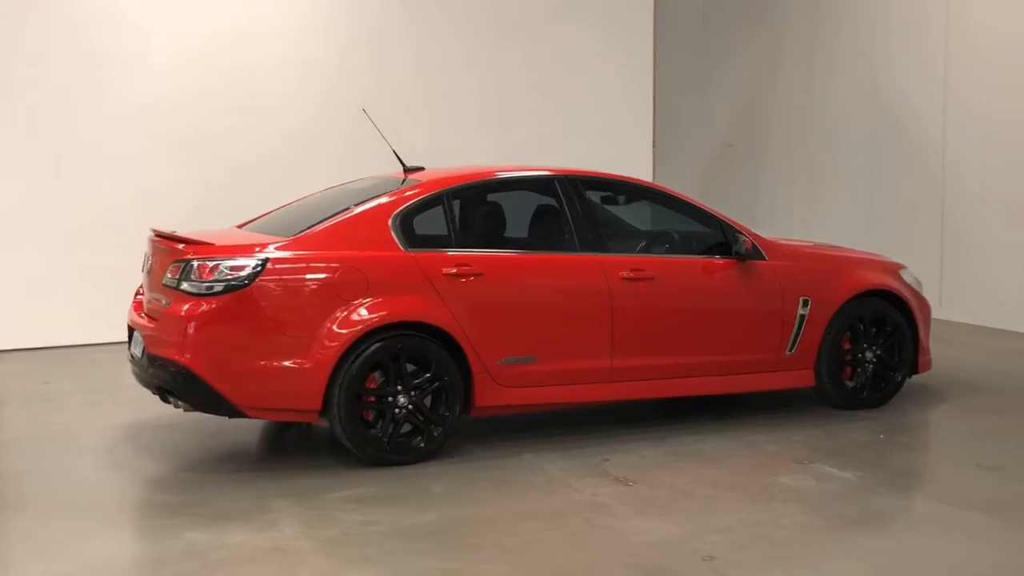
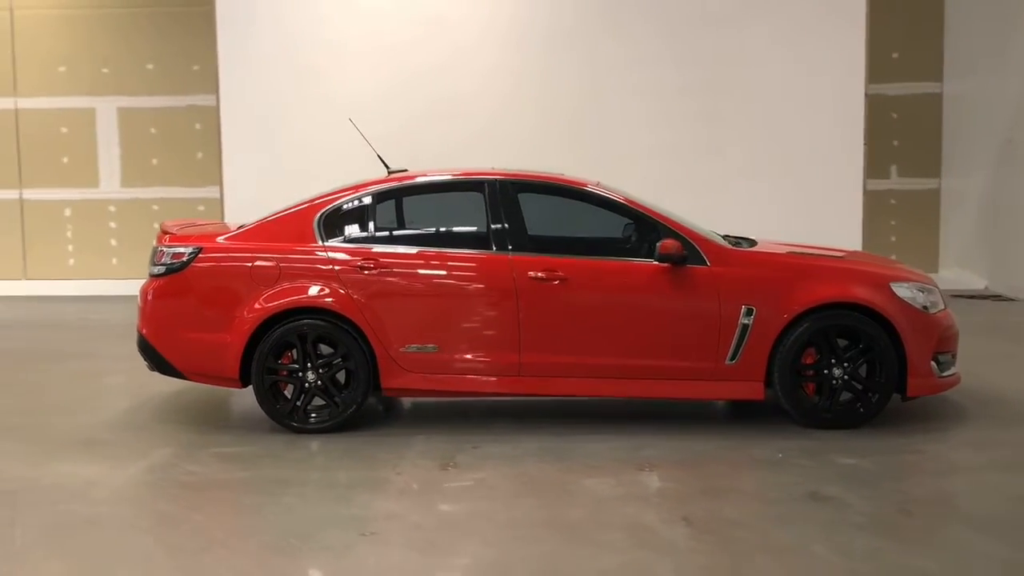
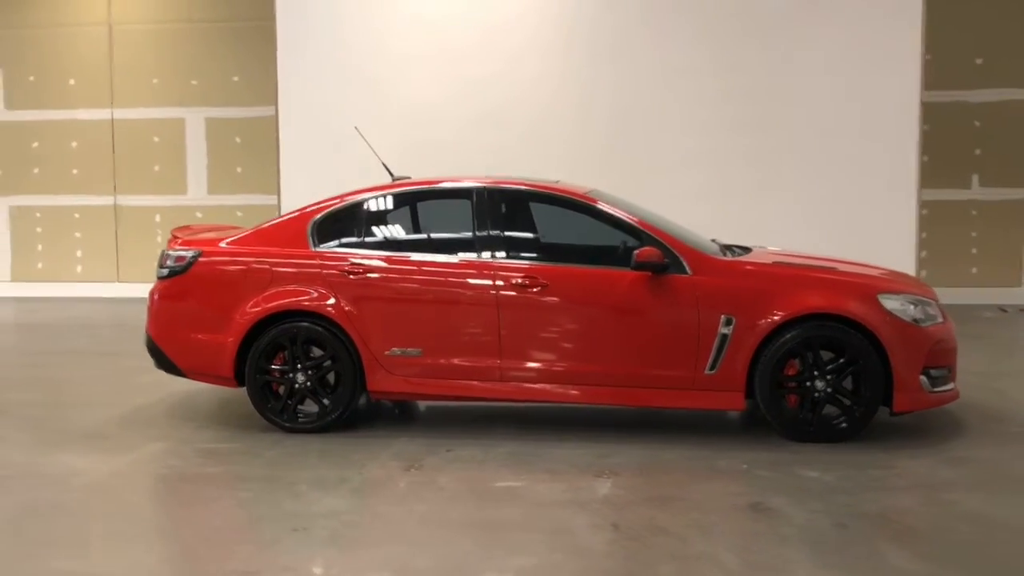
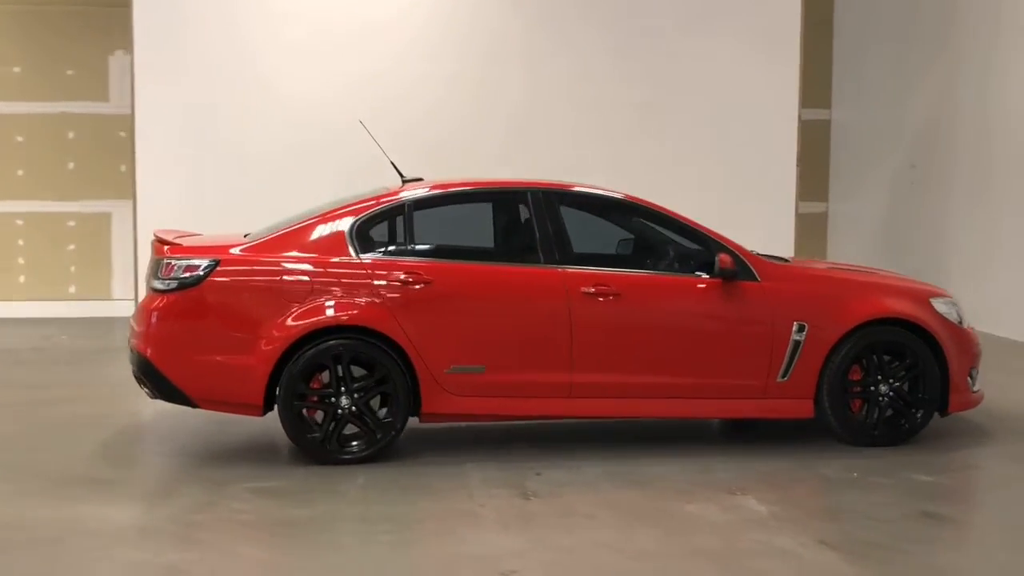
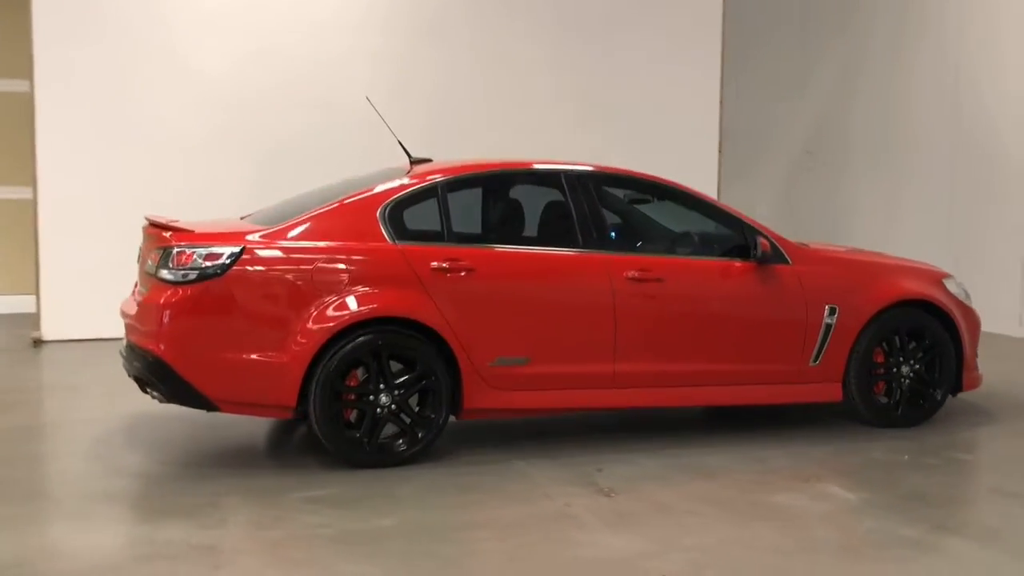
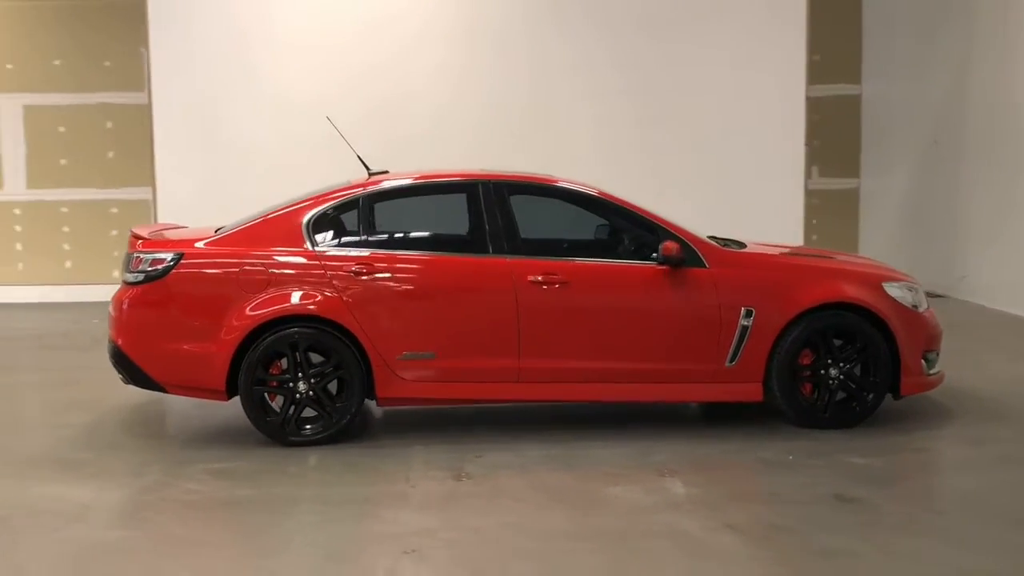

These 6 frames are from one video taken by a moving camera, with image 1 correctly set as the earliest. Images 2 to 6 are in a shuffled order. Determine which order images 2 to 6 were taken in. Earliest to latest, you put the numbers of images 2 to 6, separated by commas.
6, 2, 3, 4, 5
